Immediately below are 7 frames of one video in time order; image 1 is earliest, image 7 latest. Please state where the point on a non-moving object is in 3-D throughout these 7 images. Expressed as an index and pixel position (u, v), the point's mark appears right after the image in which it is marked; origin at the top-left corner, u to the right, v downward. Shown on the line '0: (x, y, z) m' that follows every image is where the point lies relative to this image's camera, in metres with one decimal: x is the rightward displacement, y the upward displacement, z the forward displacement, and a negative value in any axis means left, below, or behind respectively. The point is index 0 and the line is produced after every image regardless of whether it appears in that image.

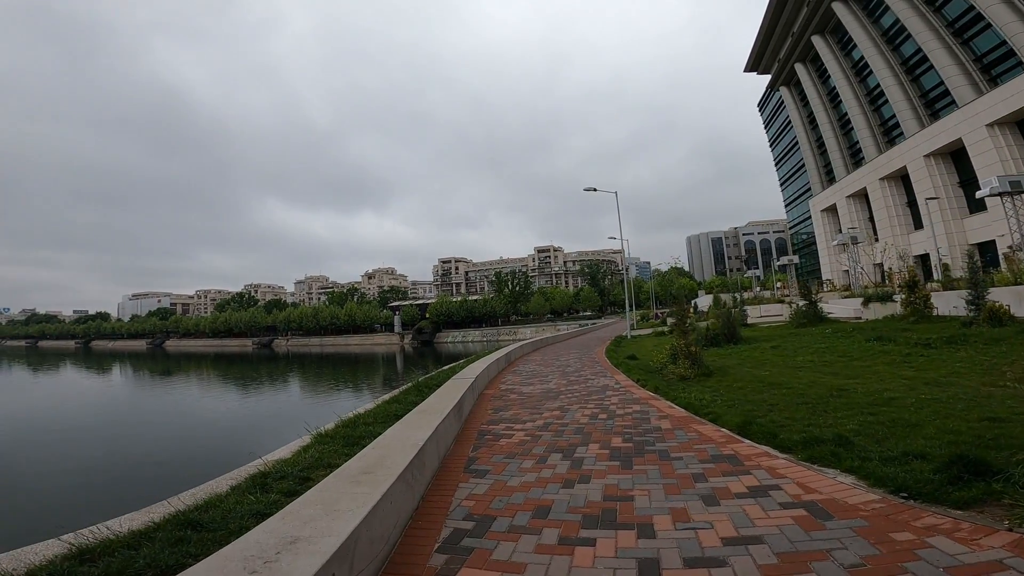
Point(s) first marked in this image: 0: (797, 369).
0: (+5.2, -1.5, +8.1) m
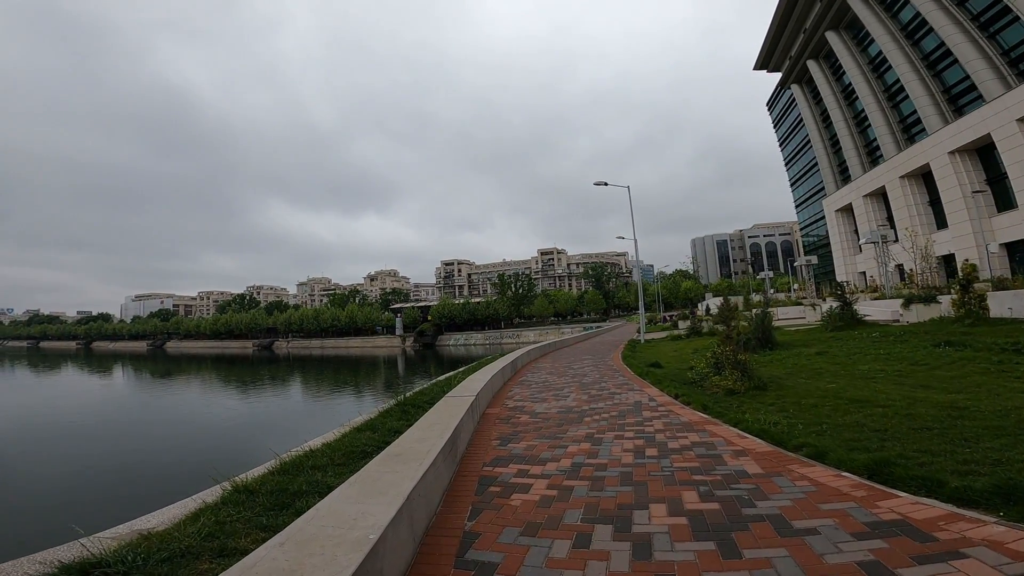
0: (+5.3, -1.4, +6.7) m
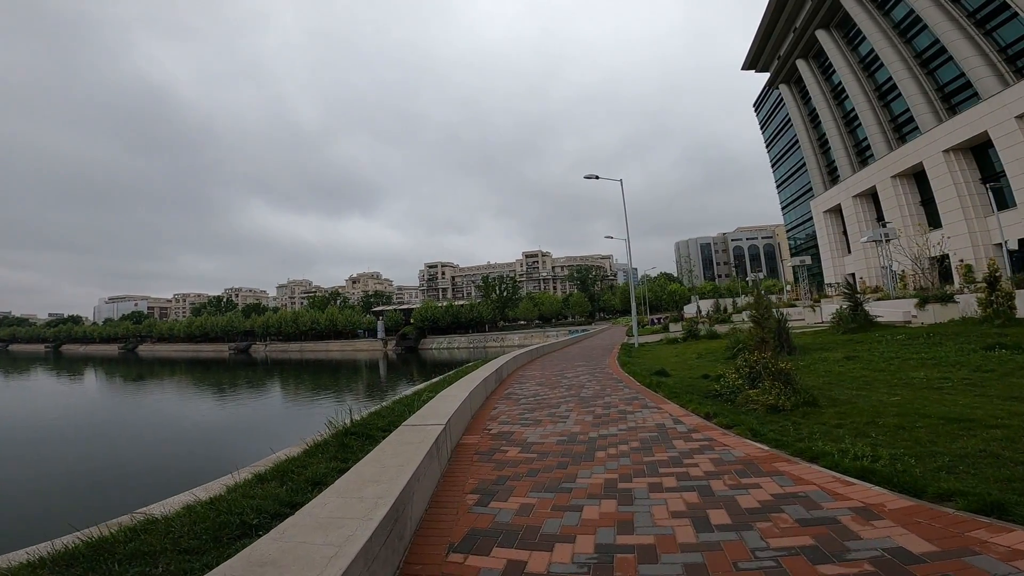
0: (+5.2, -1.3, +5.4) m
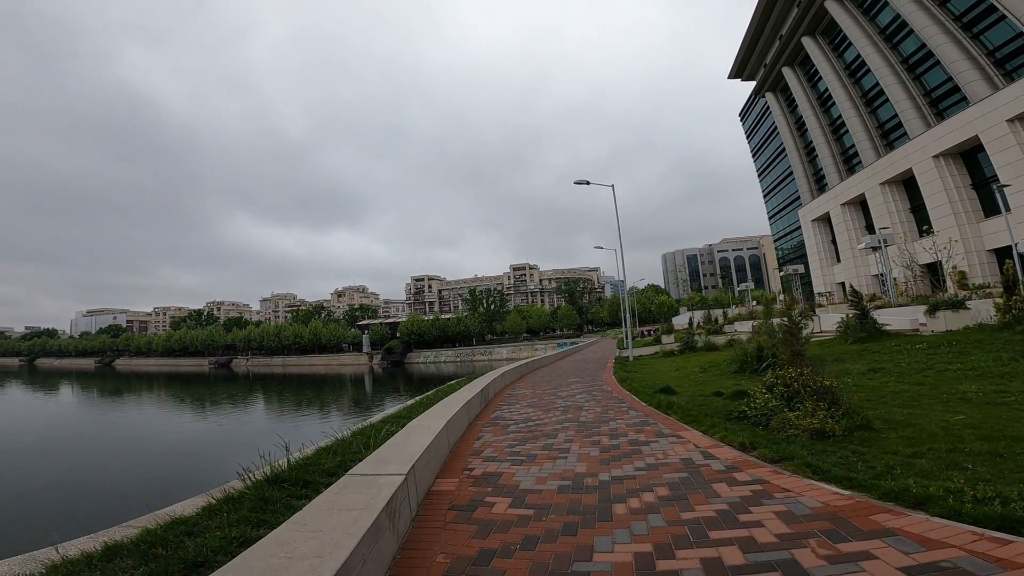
0: (+5.0, -1.3, +4.5) m
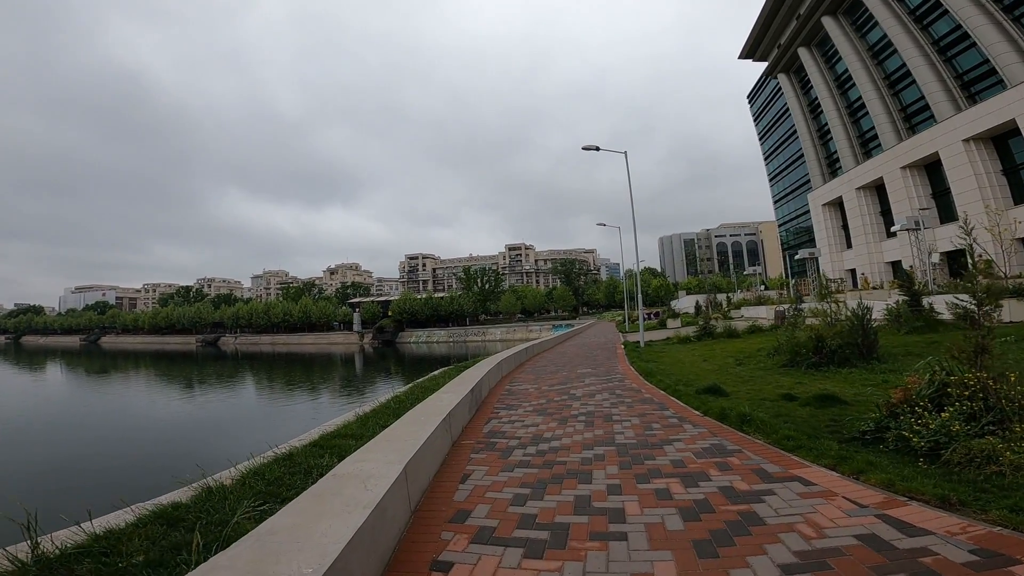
0: (+5.1, -1.0, +2.7) m
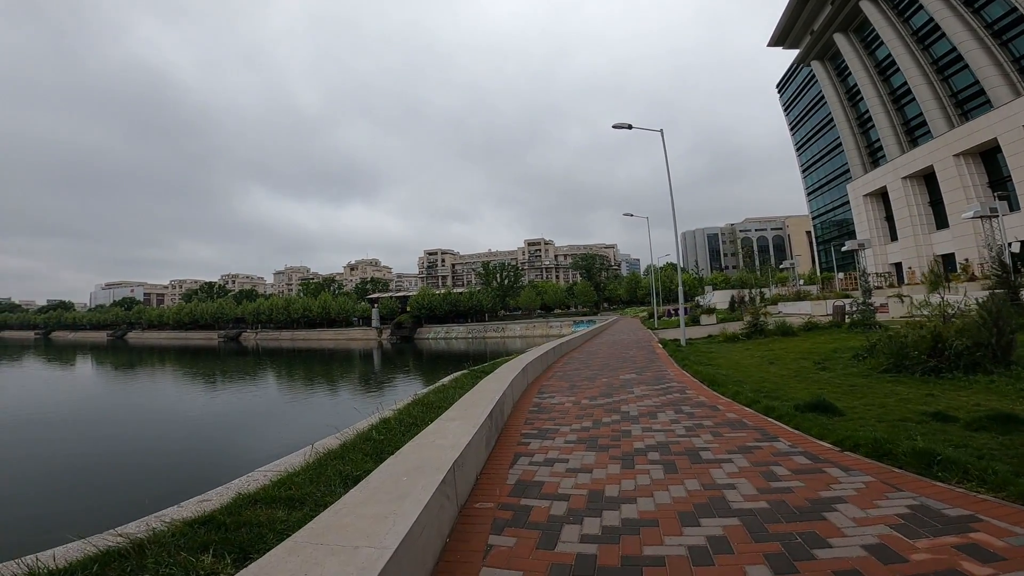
0: (+5.3, -0.9, +1.0) m
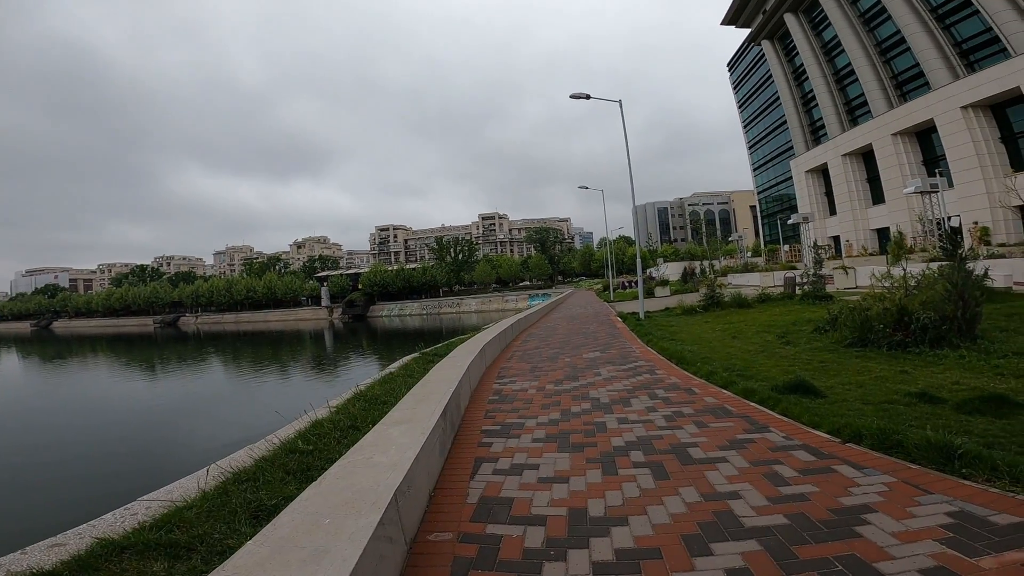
0: (+5.2, -0.7, +1.0) m
